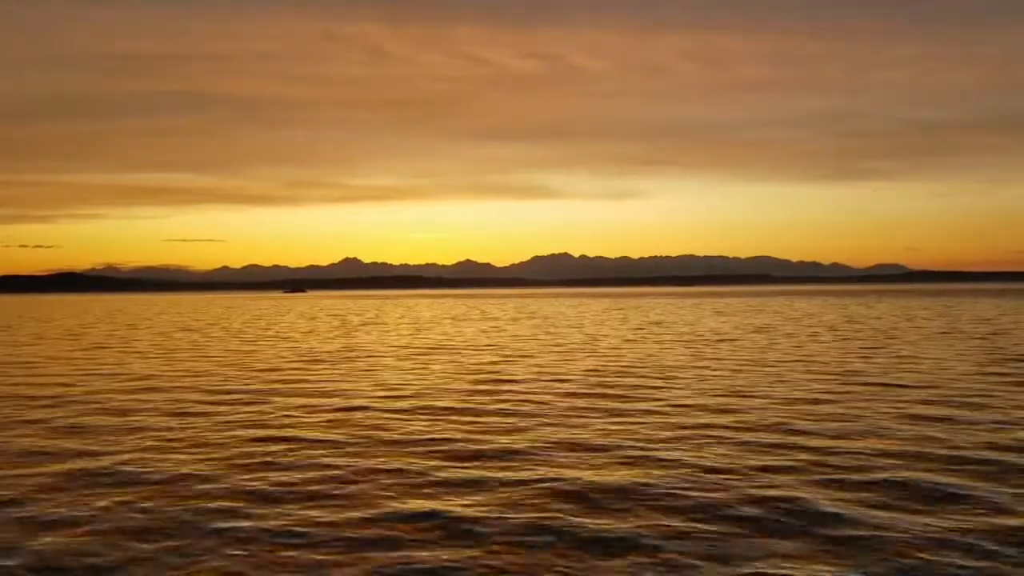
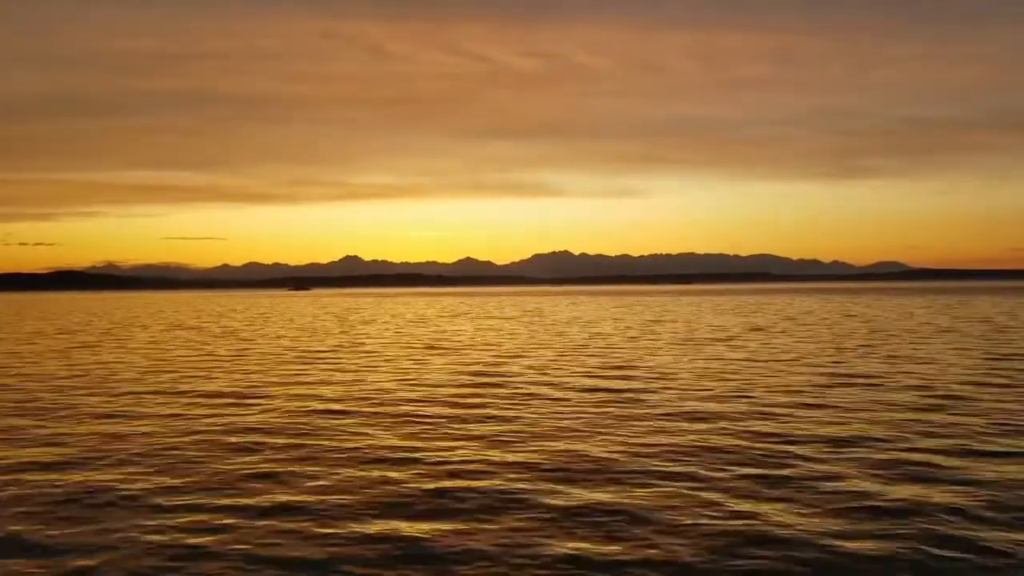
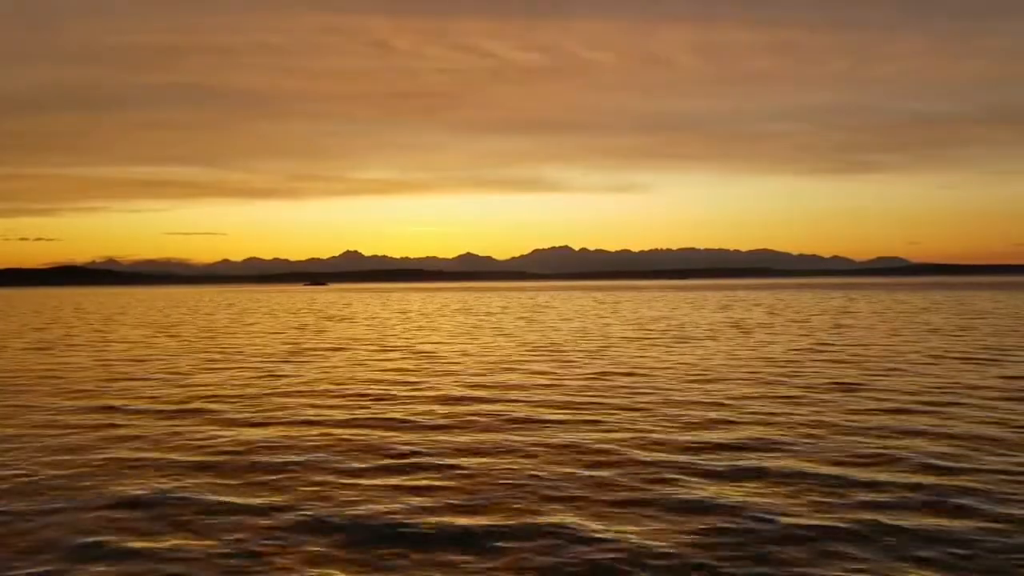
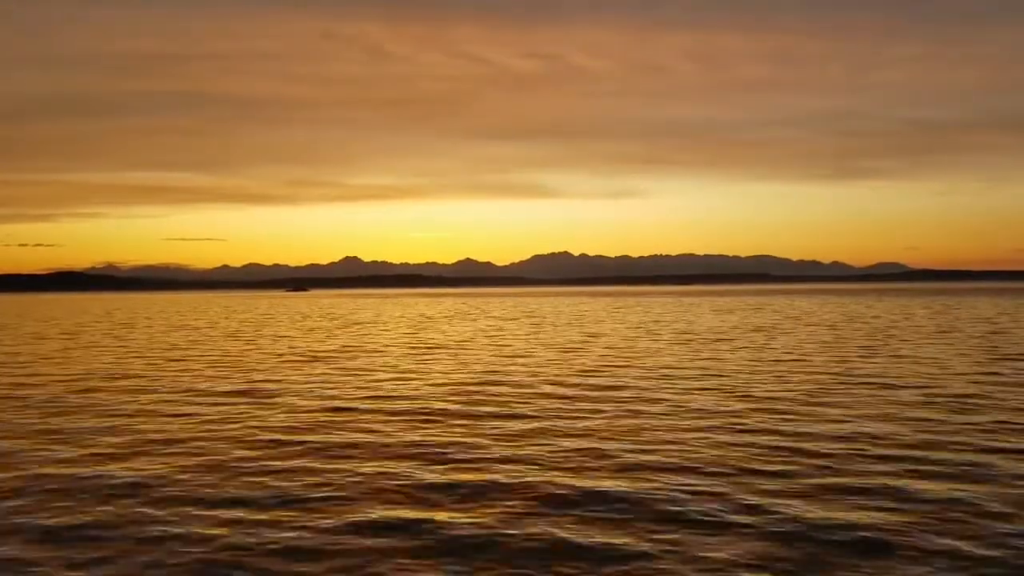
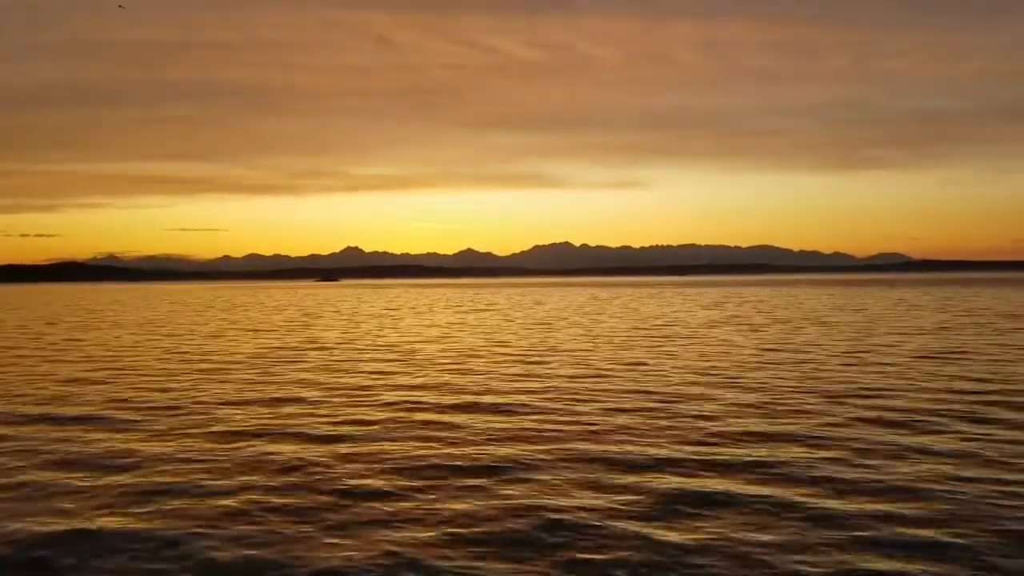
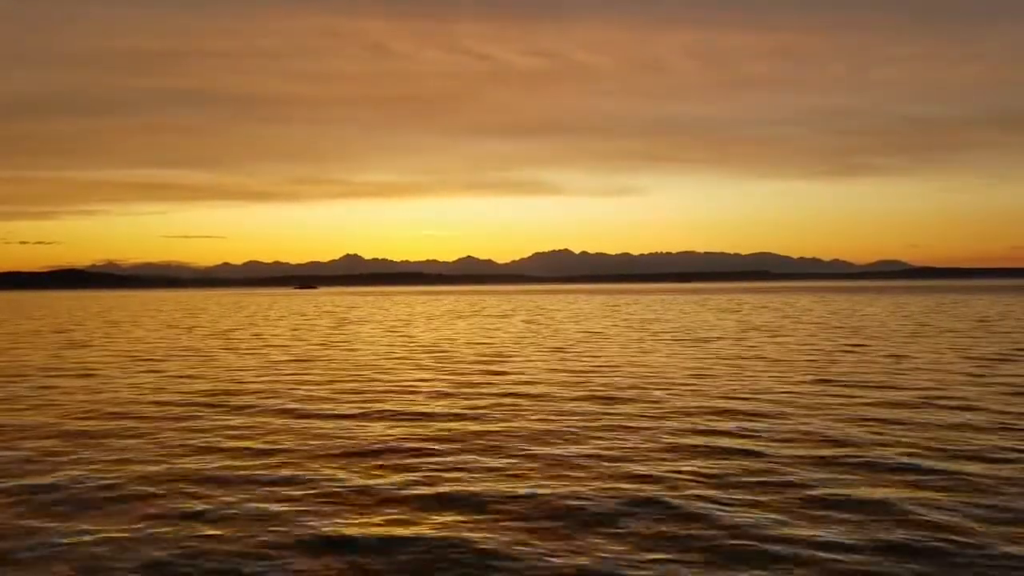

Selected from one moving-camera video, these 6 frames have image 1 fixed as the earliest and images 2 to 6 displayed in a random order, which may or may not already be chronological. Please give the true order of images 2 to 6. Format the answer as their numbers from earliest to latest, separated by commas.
4, 2, 6, 3, 5
